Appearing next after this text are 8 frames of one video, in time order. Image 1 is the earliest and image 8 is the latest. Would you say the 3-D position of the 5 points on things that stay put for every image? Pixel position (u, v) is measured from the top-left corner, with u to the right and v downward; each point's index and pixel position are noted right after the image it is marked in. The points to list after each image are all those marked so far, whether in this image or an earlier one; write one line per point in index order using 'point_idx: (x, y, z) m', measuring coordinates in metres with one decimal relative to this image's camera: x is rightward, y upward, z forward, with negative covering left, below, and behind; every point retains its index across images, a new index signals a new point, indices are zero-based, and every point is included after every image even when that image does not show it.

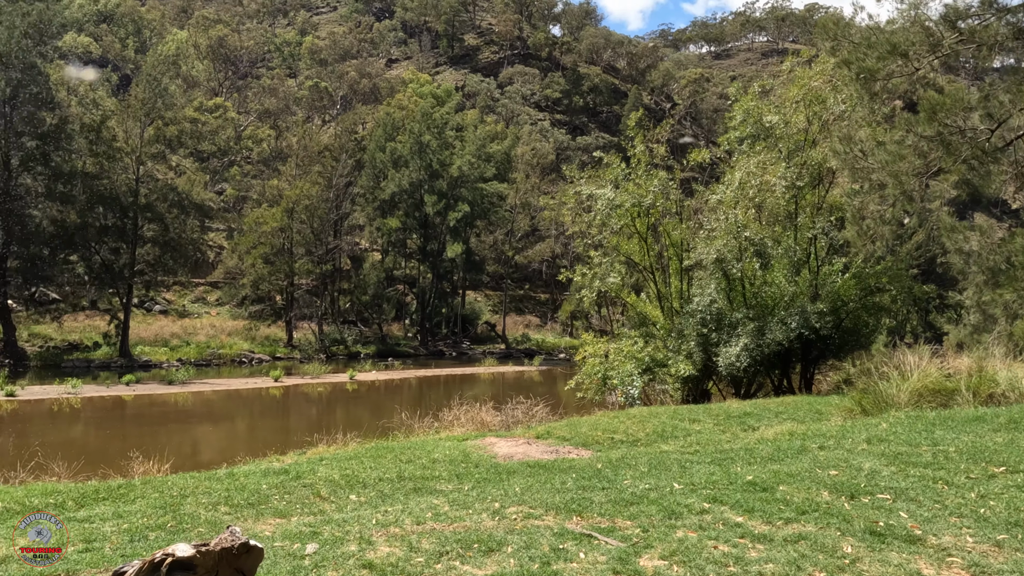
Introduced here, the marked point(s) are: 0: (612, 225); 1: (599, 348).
0: (+2.3, +1.4, +17.1) m
1: (+2.0, -1.4, +17.0) m
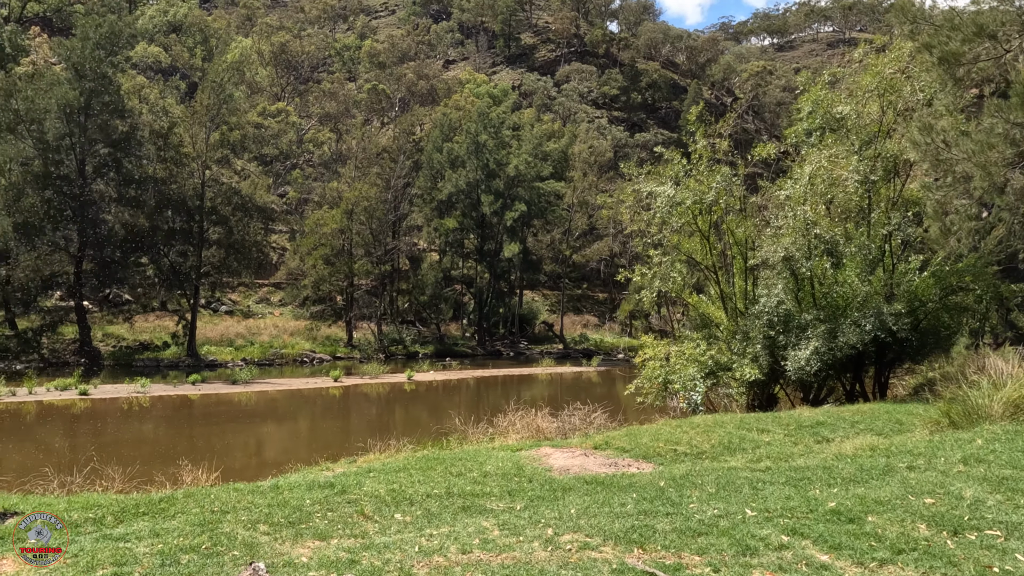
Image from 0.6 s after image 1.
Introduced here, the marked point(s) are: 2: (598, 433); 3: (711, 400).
0: (+3.5, +1.4, +16.5) m
1: (+3.2, -1.4, +16.4) m
2: (+1.4, -2.7, +13.2) m
3: (+4.5, -2.5, +16.7) m
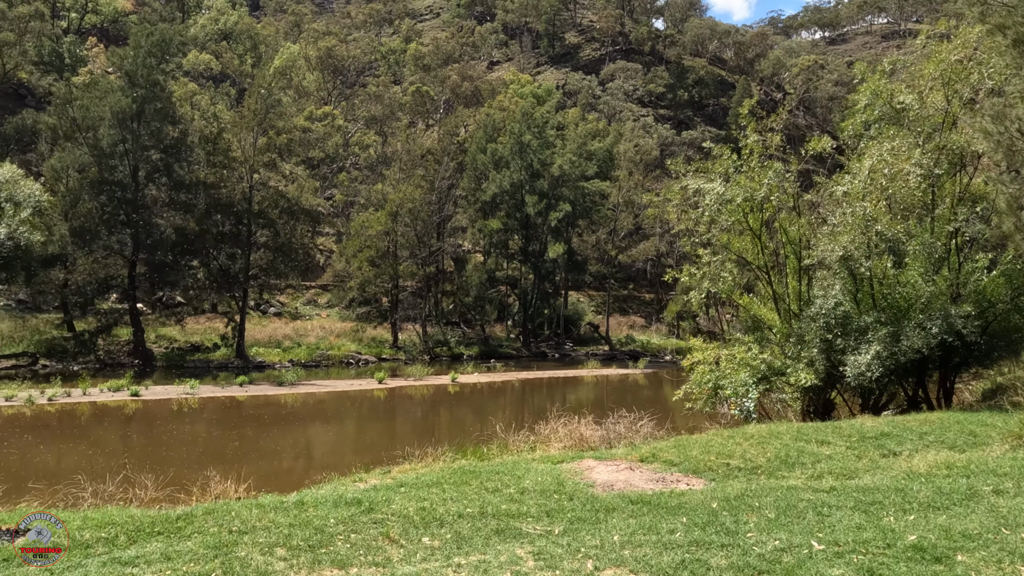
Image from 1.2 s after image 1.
0: (+4.5, +1.4, +15.9) m
1: (+4.2, -1.4, +15.8) m
2: (+2.1, -2.7, +12.8) m
3: (+5.4, -2.5, +16.0) m
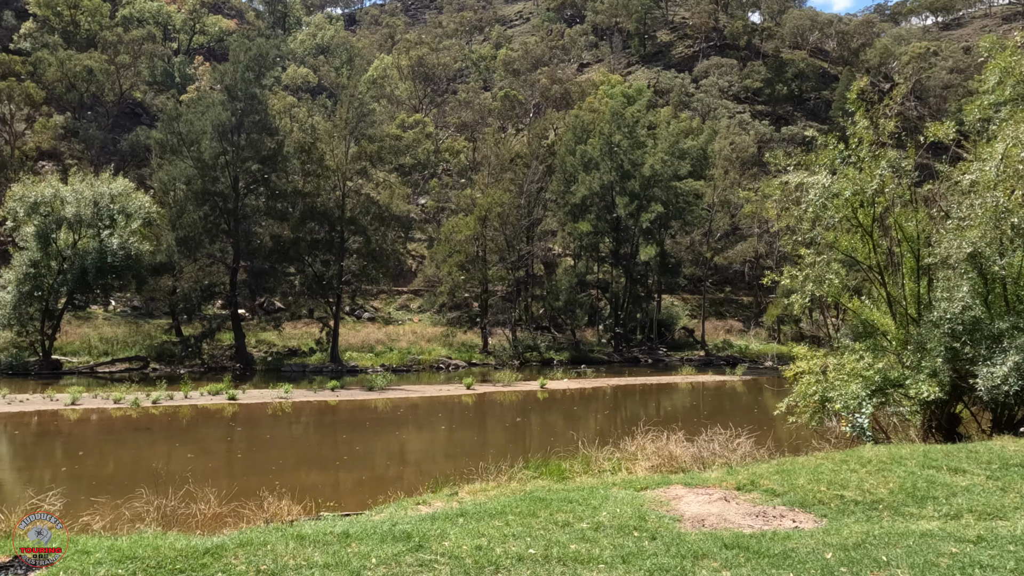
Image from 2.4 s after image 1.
0: (+6.2, +1.4, +14.6) m
1: (+5.9, -1.5, +14.6) m
2: (+3.5, -2.8, +11.7) m
3: (+7.1, -2.6, +14.5) m
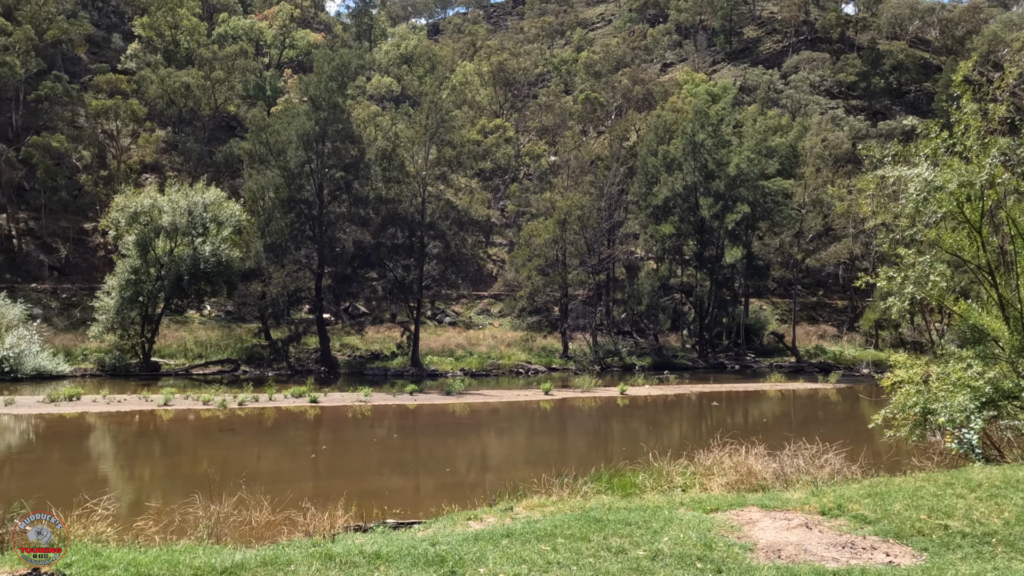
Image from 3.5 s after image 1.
0: (+7.5, +1.3, +13.4) m
1: (+7.2, -1.5, +13.4) m
2: (+4.5, -2.8, +10.8) m
3: (+8.4, -2.6, +13.2) m
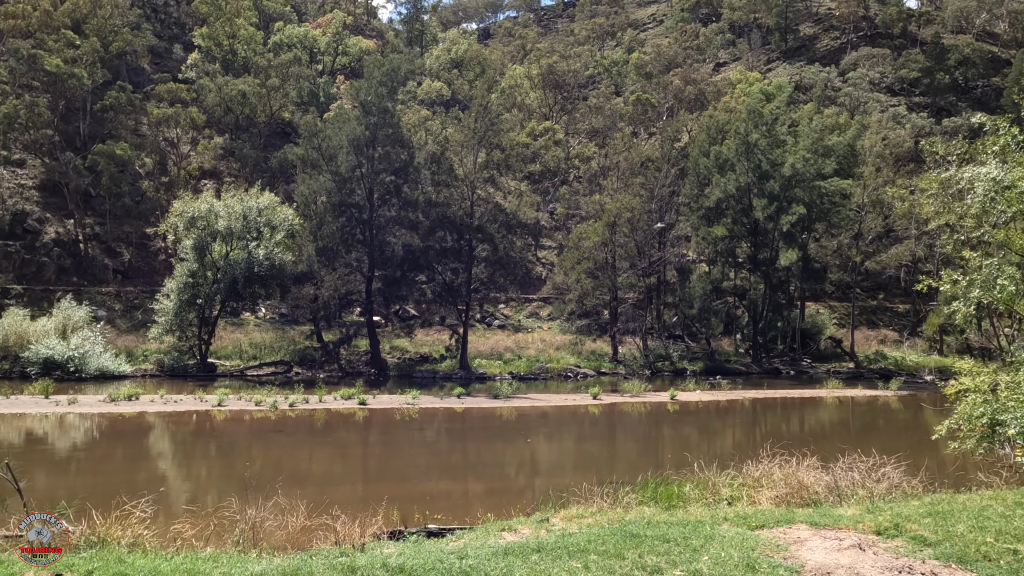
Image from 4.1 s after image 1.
0: (+8.2, +1.3, +12.7) m
1: (+8.0, -1.6, +12.7) m
2: (+5.1, -2.9, +10.3) m
3: (+9.2, -2.7, +12.4) m
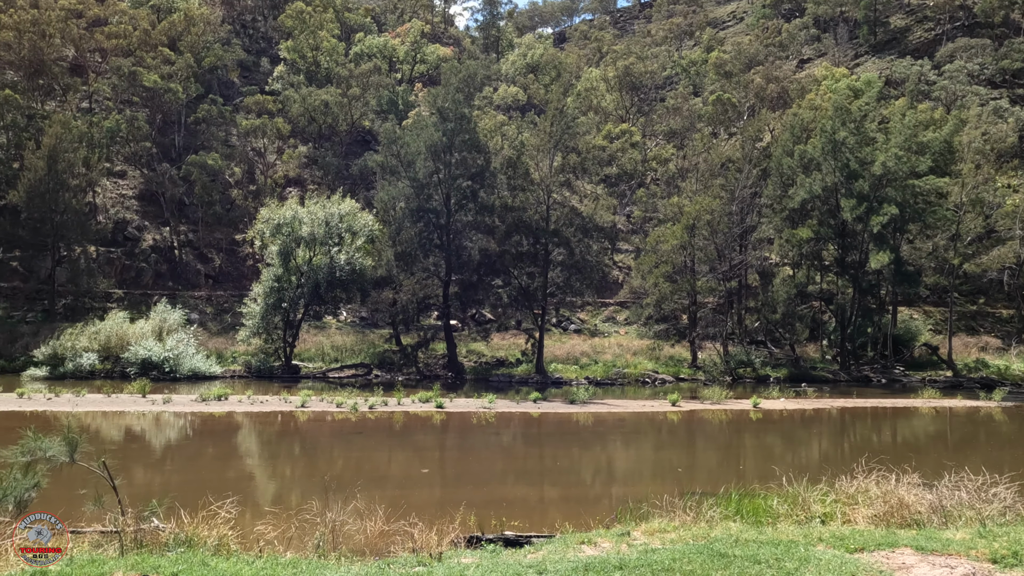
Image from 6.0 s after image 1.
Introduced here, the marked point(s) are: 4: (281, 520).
0: (+9.5, +1.2, +11.7) m
1: (+9.2, -1.7, +11.7) m
2: (+6.1, -2.9, +9.6) m
3: (+10.4, -2.7, +11.3) m
4: (-3.6, -3.5, +11.4) m
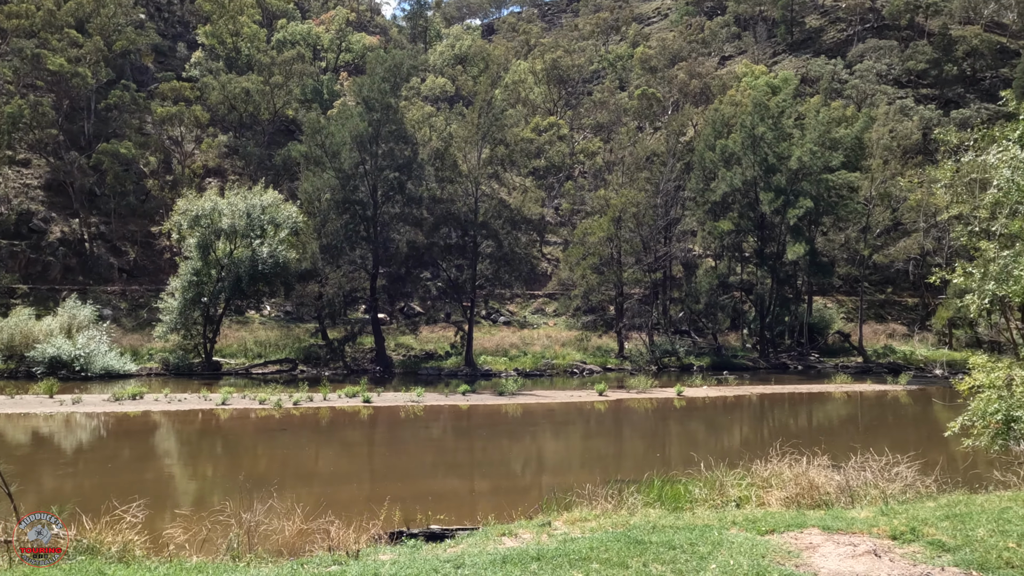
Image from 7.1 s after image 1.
0: (+8.3, +1.4, +12.4) m
1: (+8.0, -1.5, +12.4) m
2: (+5.2, -2.8, +10.1) m
3: (+9.3, -2.5, +12.2) m
4: (-4.7, -3.4, +11.0) m
